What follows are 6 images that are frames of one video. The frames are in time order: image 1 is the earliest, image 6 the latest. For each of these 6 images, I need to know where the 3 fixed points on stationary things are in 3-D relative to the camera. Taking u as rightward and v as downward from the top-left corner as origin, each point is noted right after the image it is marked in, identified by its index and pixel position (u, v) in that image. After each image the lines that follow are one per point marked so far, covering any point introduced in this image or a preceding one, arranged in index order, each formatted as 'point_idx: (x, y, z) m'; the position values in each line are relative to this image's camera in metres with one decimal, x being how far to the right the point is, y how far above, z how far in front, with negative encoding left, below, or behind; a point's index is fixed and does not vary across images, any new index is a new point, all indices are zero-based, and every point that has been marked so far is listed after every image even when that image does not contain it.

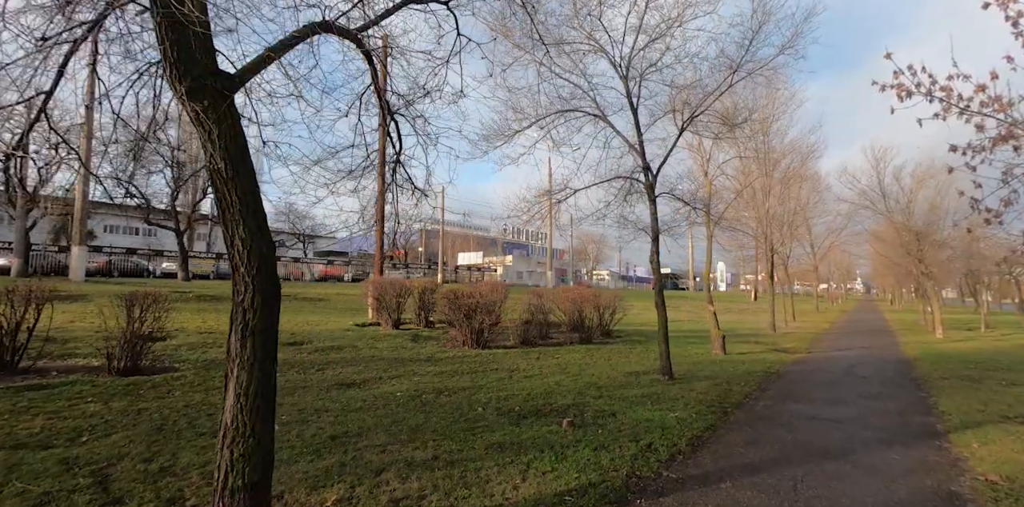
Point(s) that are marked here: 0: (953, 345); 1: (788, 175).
0: (+14.1, -2.9, +16.6) m
1: (+10.6, +3.1, +19.7) m
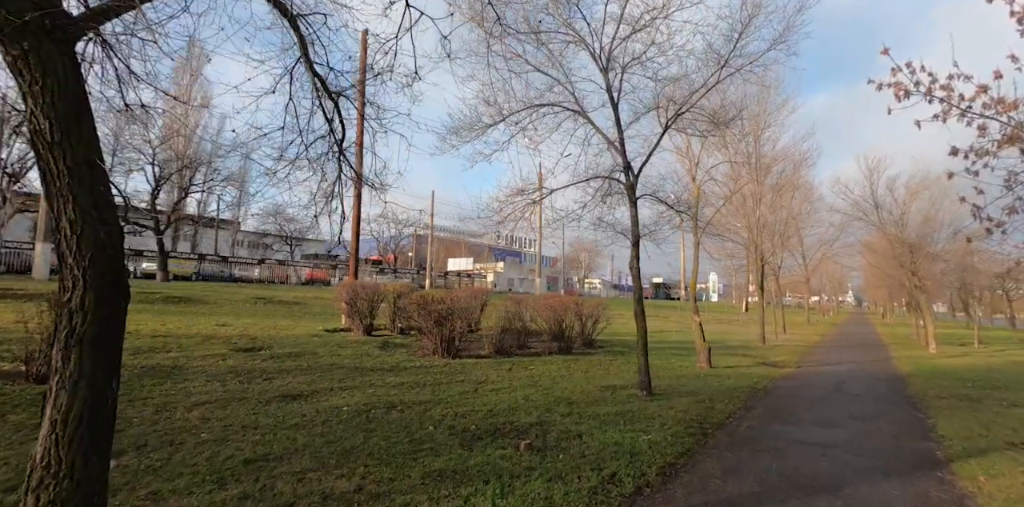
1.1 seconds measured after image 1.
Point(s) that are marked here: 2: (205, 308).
0: (+13.5, -3.3, +16.0) m
1: (+10.0, +2.7, +19.2) m
2: (-10.0, -1.8, +16.6) m
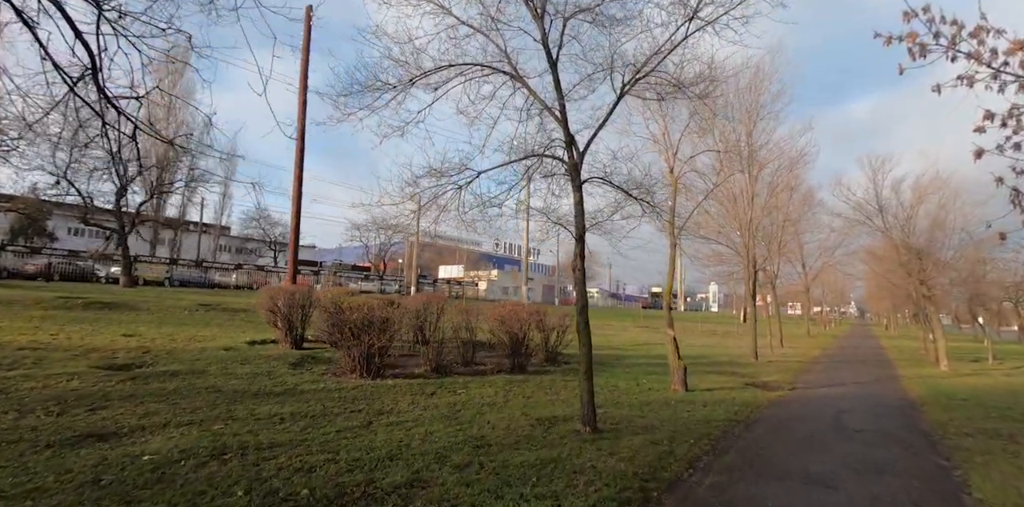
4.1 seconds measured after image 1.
0: (+12.3, -3.5, +14.2) m
1: (+8.9, +2.5, +17.5) m
2: (-11.2, -1.8, +14.9) m
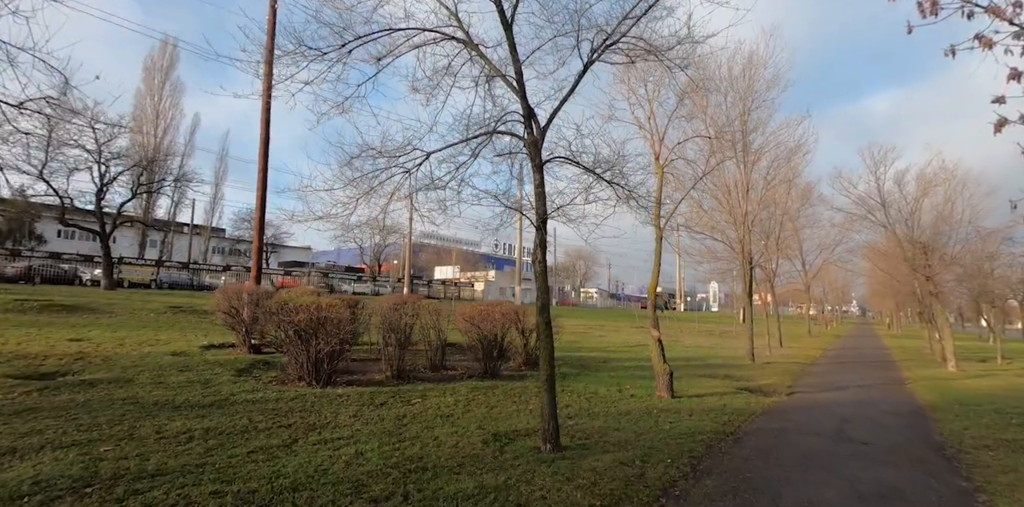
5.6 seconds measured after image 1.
0: (+11.8, -3.3, +13.3) m
1: (+8.4, +2.6, +16.6) m
2: (-11.7, -1.8, +14.0) m
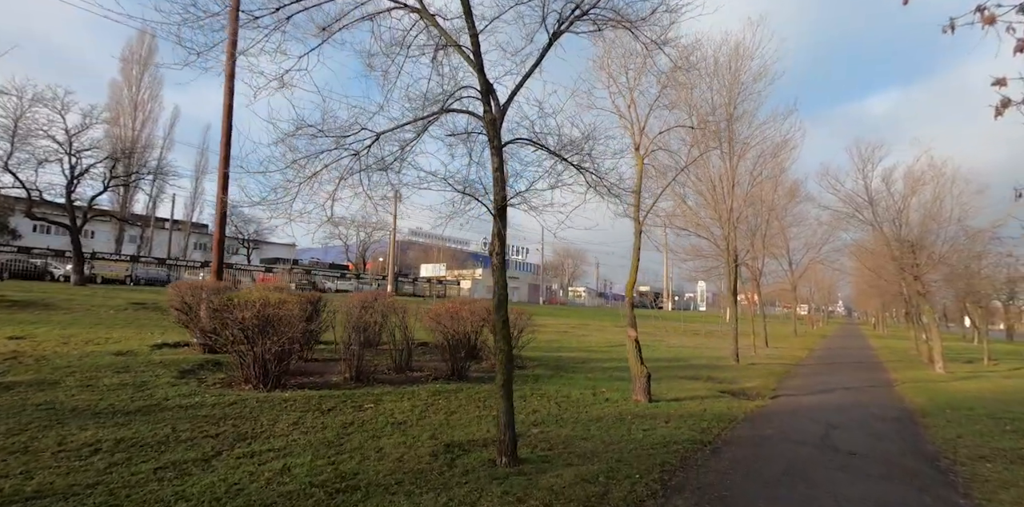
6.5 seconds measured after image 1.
0: (+11.2, -3.3, +12.9) m
1: (+7.7, +2.7, +16.2) m
2: (-12.3, -1.6, +13.2) m
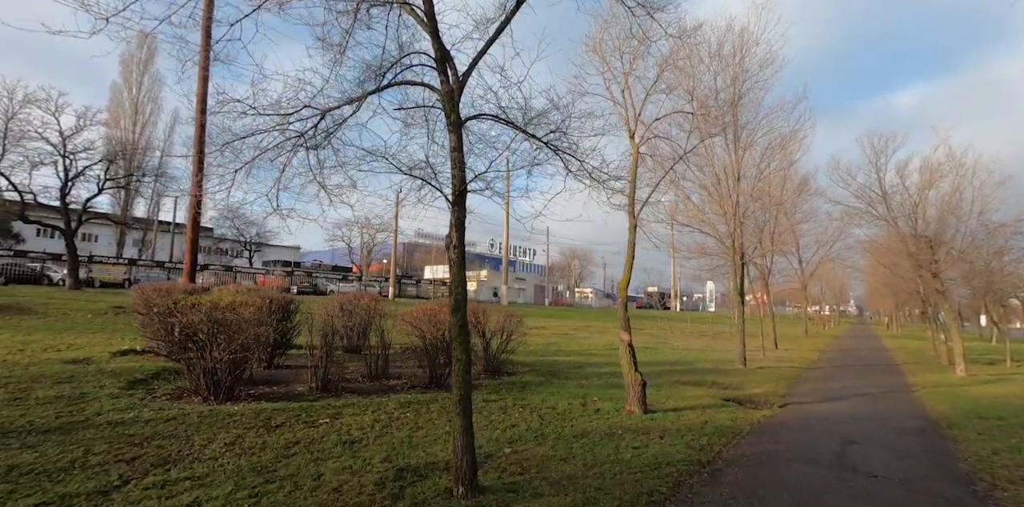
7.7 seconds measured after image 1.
0: (+11.0, -3.2, +12.0) m
1: (+7.5, +2.8, +15.3) m
2: (-12.5, -1.6, +12.7) m
